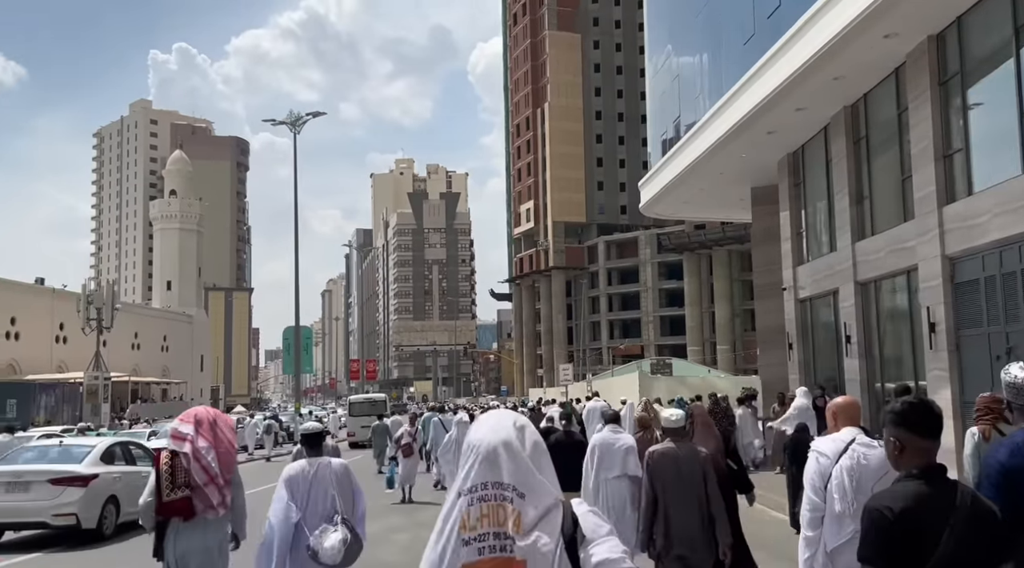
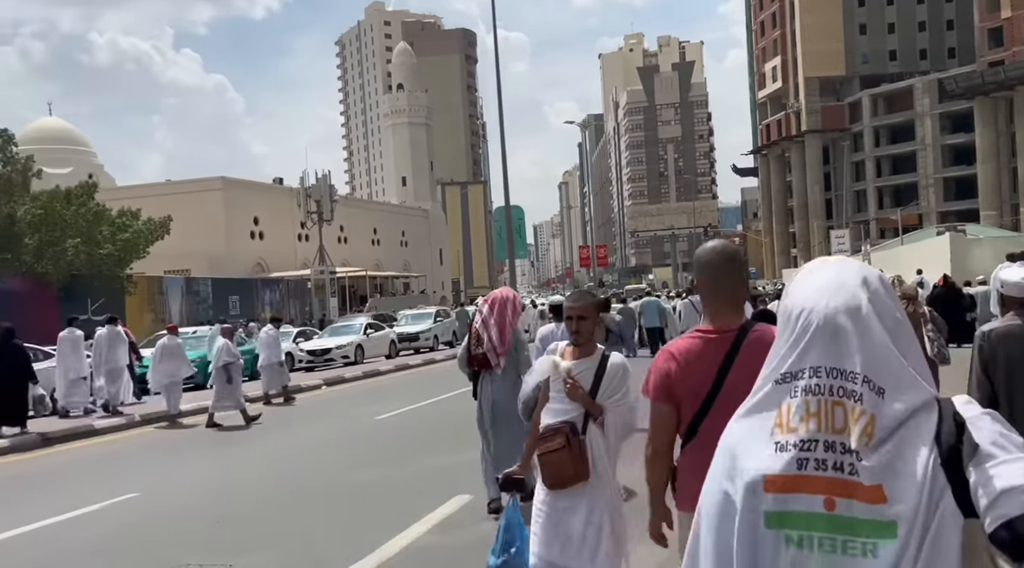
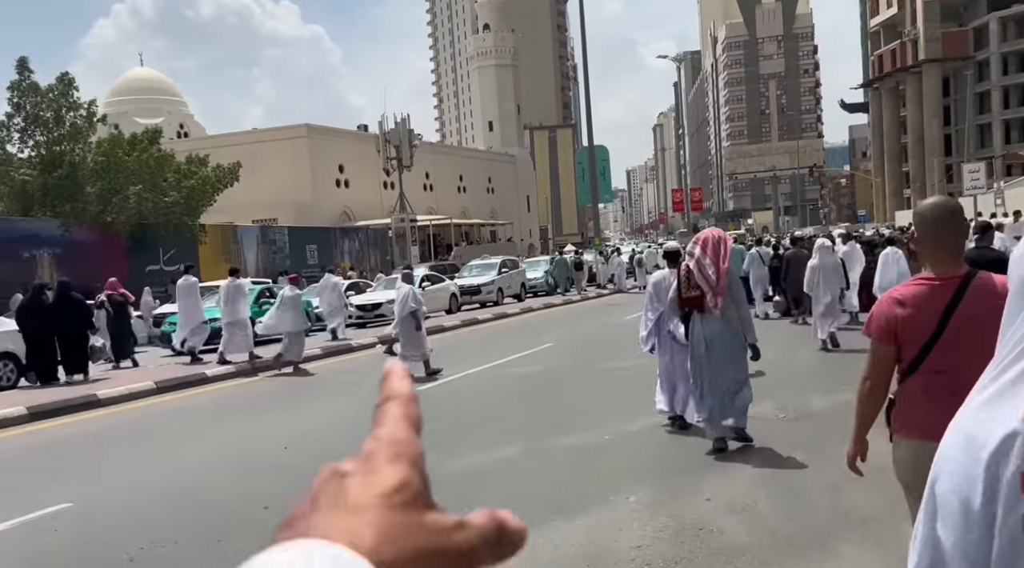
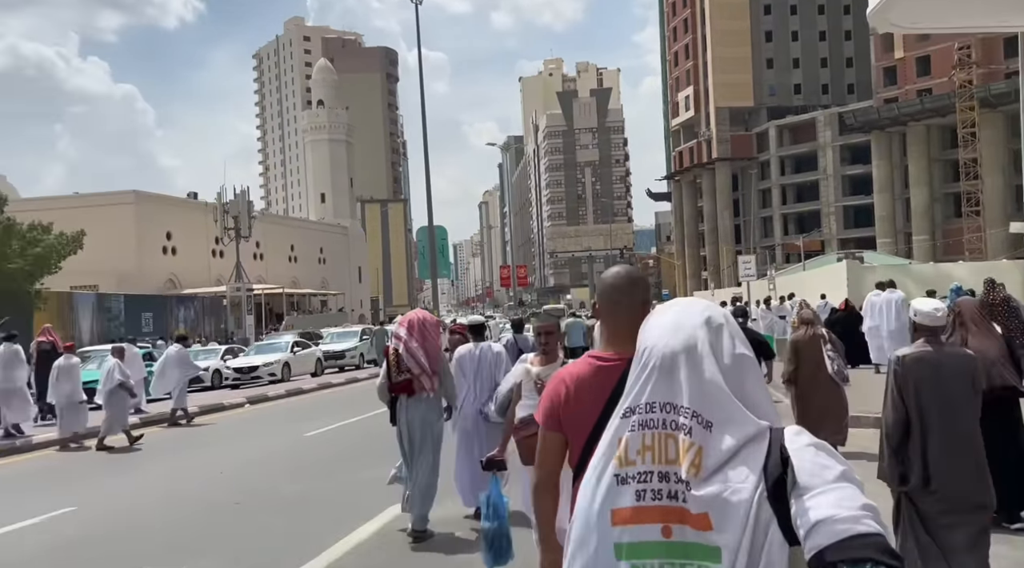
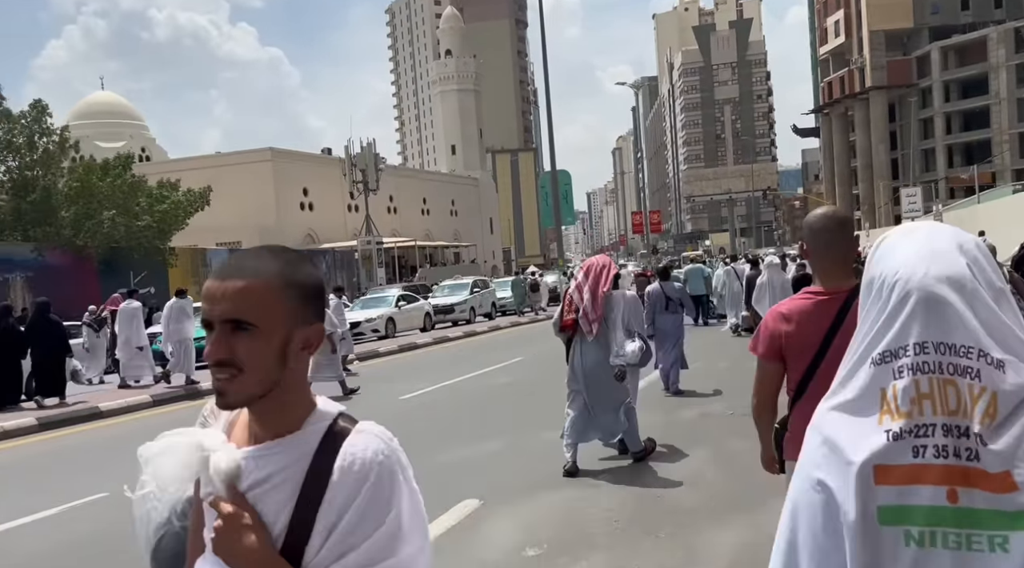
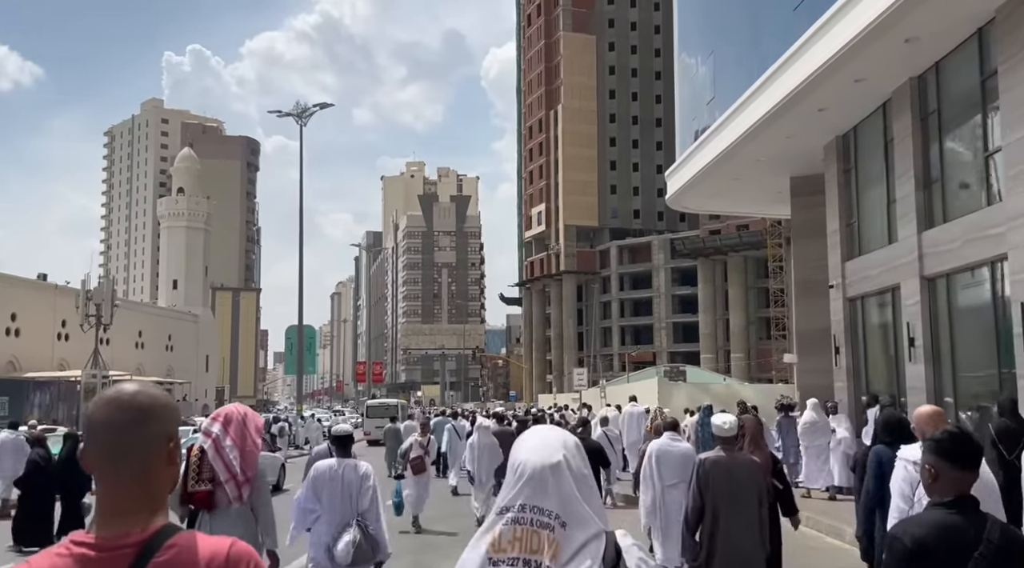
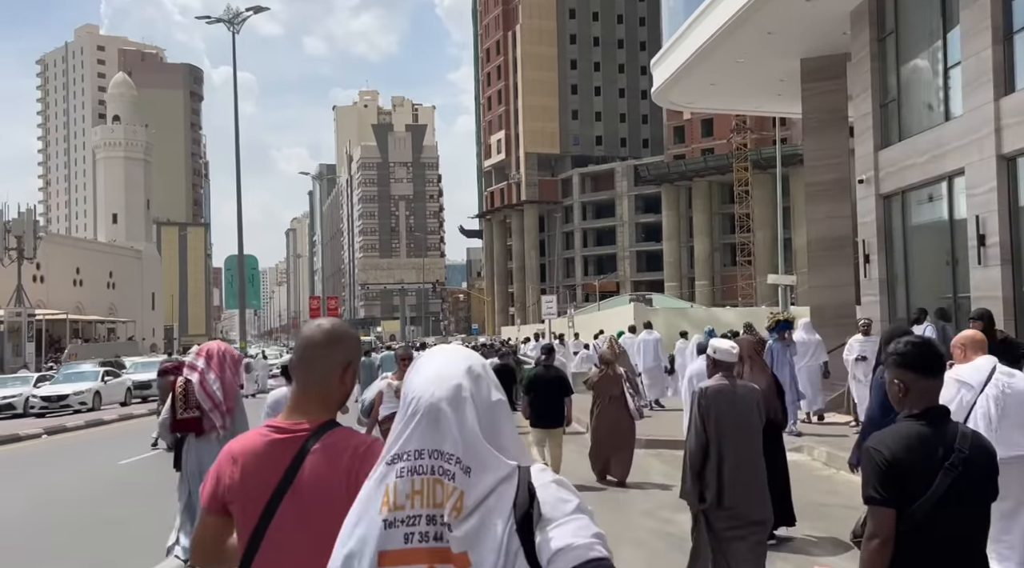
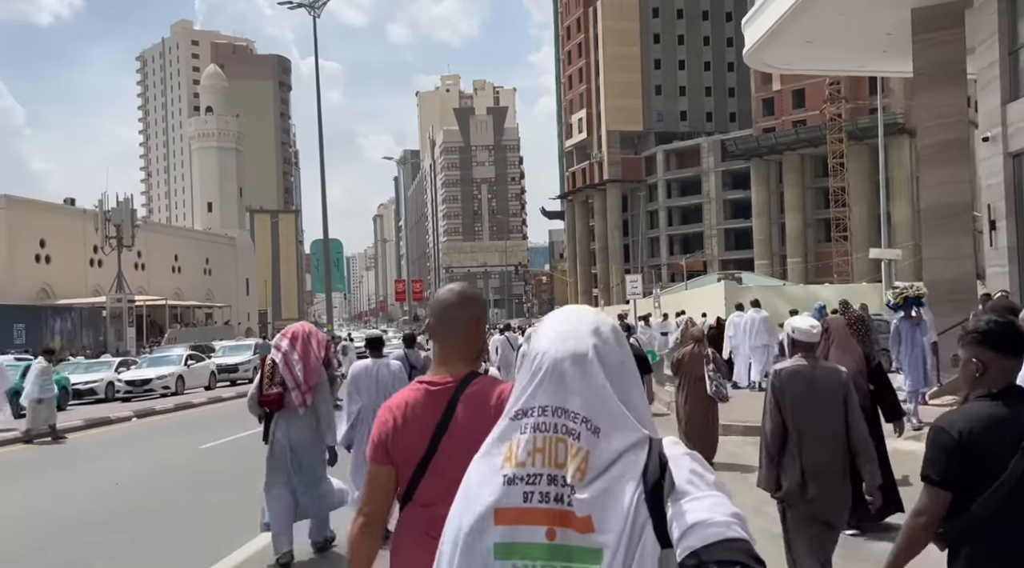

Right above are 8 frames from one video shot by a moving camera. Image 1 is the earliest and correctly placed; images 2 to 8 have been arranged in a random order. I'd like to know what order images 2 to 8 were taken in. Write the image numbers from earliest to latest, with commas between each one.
6, 7, 8, 4, 2, 5, 3
